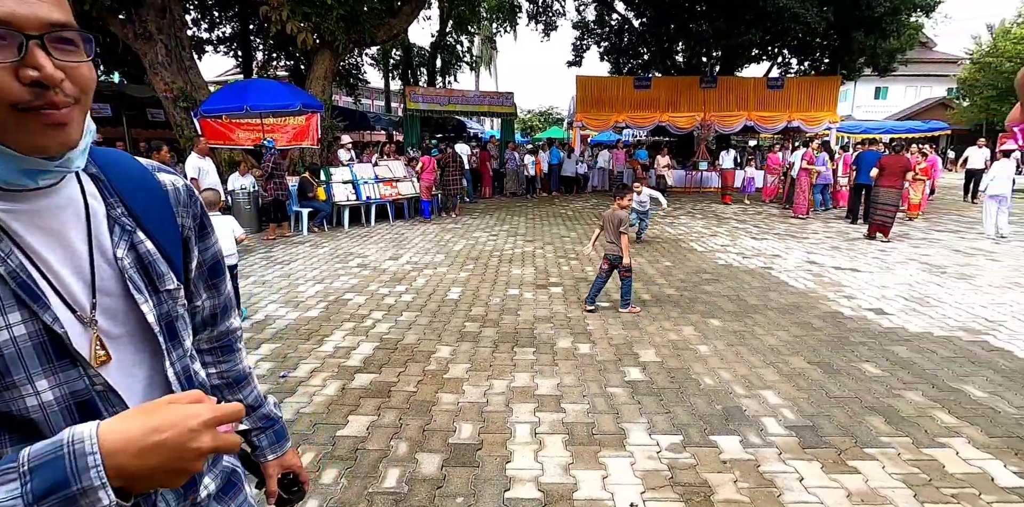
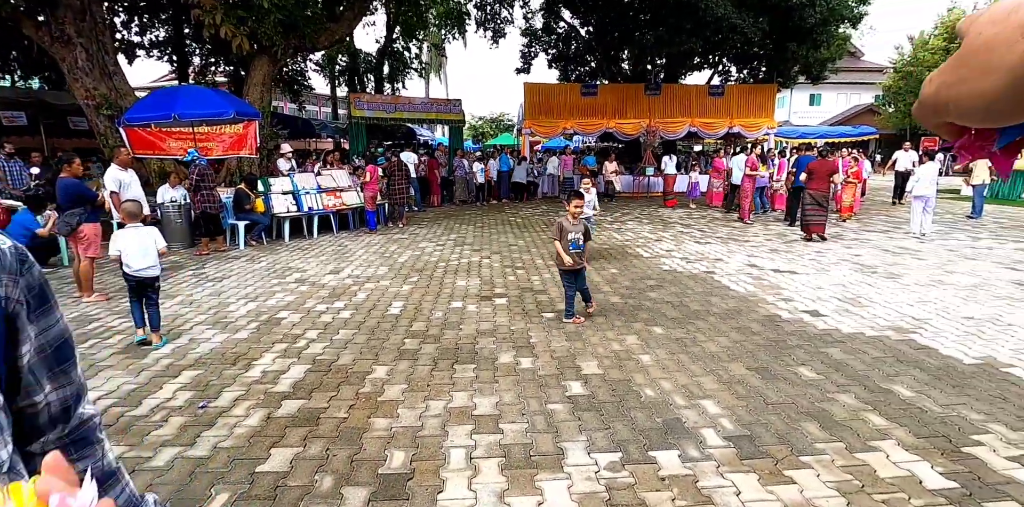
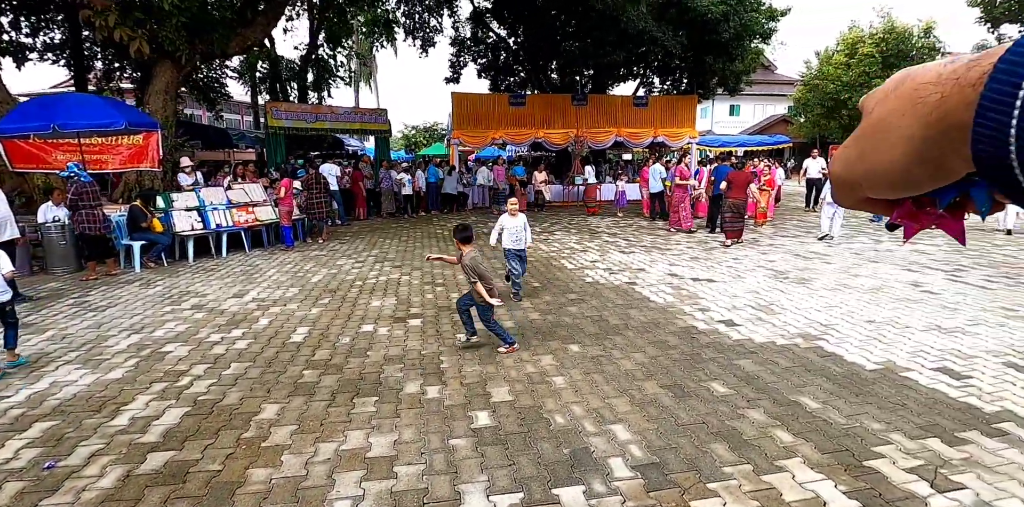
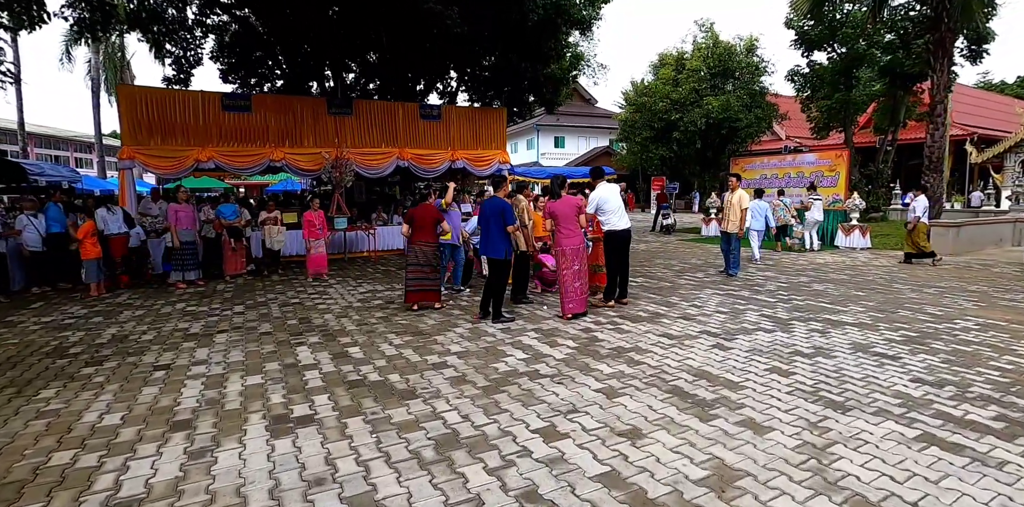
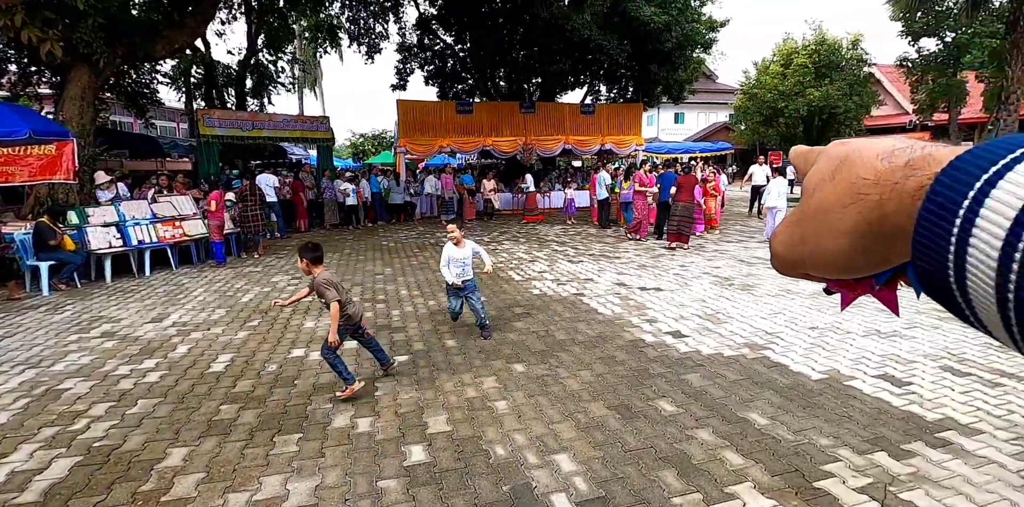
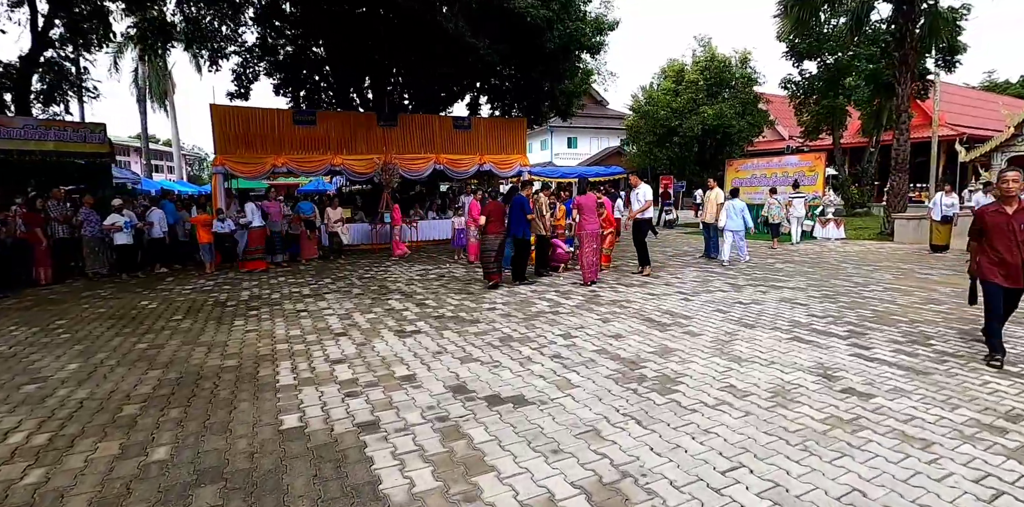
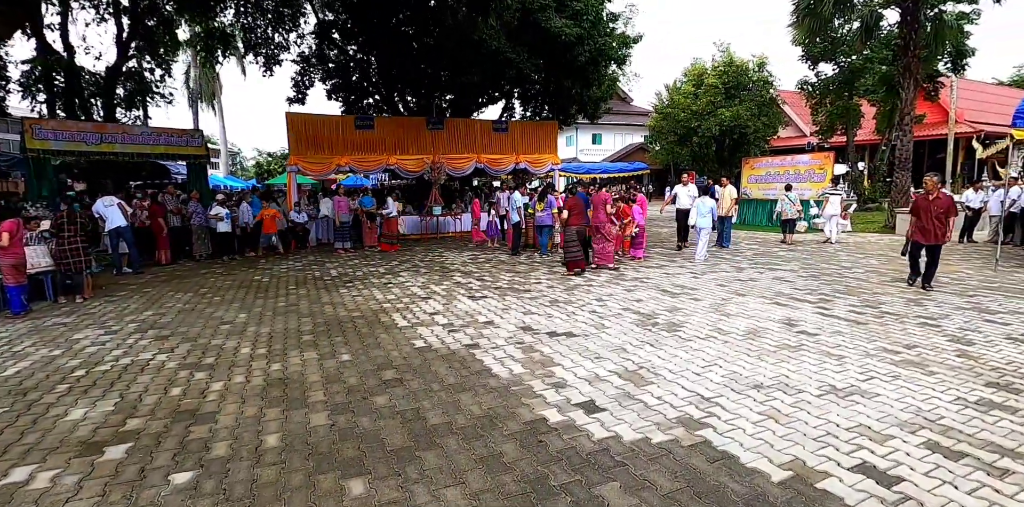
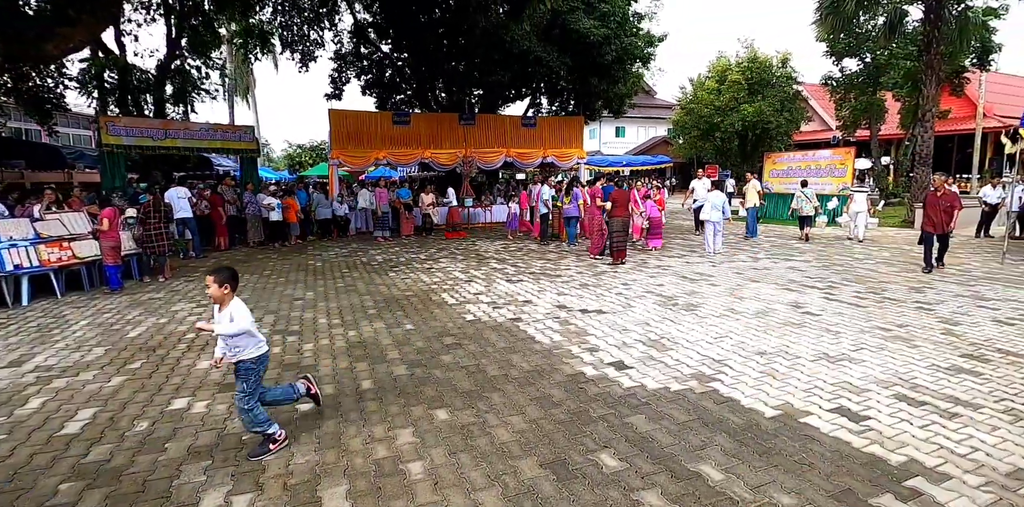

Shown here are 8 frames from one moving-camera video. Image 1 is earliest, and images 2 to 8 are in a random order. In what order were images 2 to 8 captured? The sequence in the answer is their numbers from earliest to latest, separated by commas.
2, 3, 5, 8, 7, 6, 4
